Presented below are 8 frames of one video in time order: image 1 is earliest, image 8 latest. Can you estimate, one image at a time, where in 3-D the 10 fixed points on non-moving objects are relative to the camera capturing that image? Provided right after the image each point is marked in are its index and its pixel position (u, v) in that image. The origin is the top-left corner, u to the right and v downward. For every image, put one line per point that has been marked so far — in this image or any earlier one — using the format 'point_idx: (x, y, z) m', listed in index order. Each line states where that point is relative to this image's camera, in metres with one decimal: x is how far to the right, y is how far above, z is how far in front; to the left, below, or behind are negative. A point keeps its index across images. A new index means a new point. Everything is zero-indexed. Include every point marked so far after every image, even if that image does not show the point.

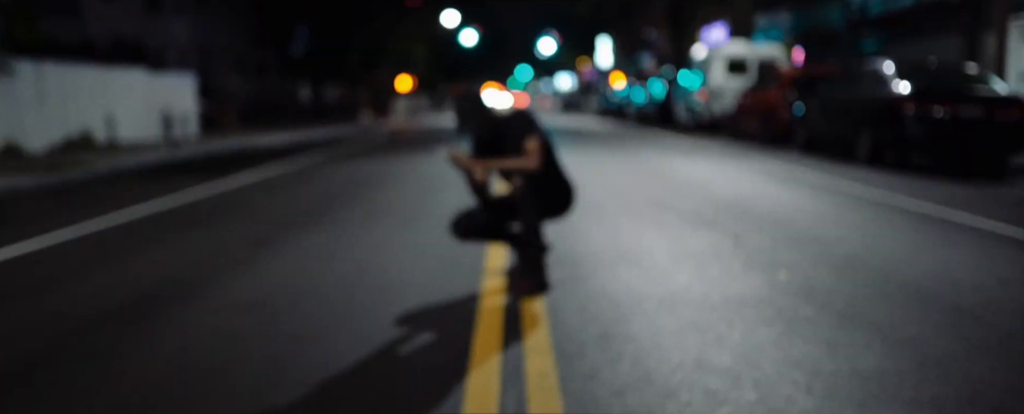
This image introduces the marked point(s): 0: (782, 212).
0: (+3.3, 0.0, +9.1) m
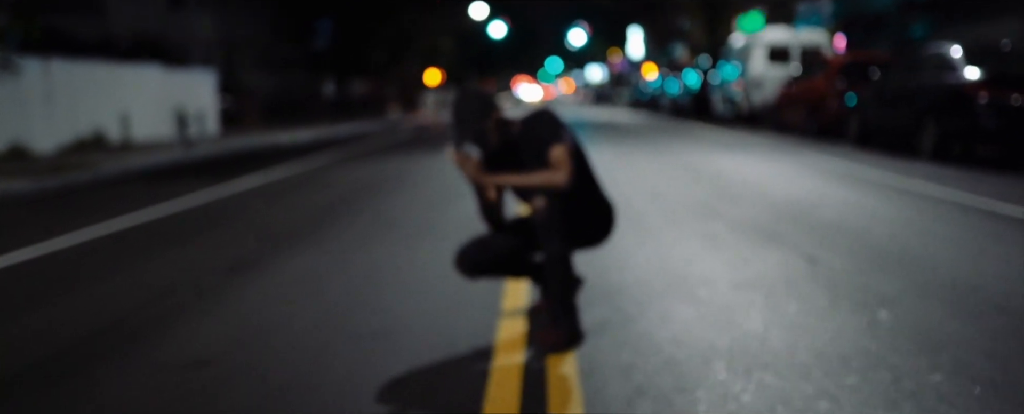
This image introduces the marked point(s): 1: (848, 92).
0: (+3.5, -0.1, +7.8) m
1: (+9.1, +3.0, +19.8) m
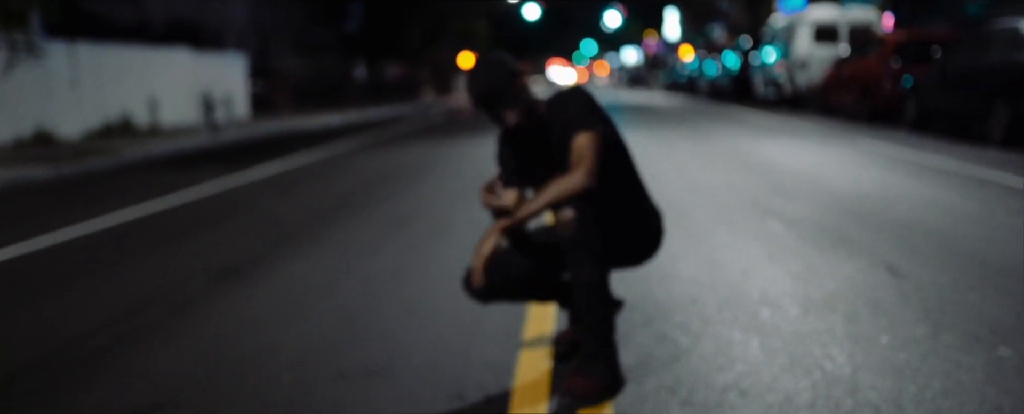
0: (+3.8, -0.1, +6.8) m
1: (+9.9, +3.3, +18.5) m
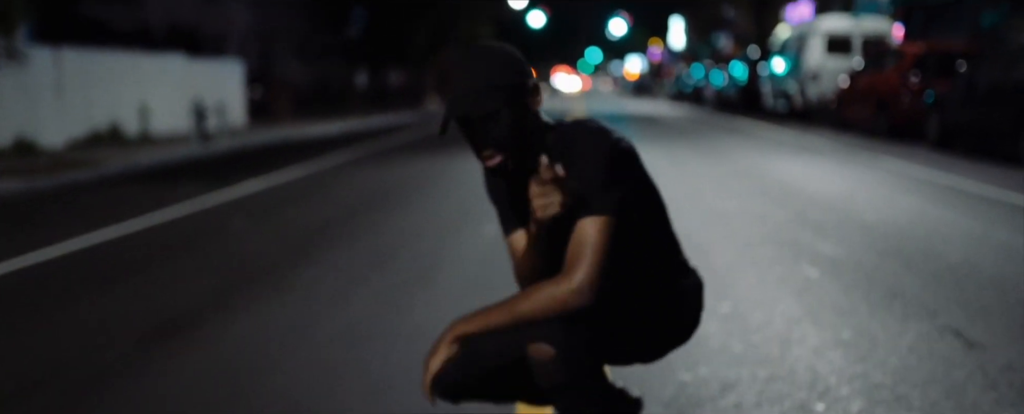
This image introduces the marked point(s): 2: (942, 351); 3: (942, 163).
0: (+3.8, -0.4, +6.0) m
1: (+9.9, +2.8, +17.6) m
2: (+2.2, -0.8, +3.8) m
3: (+8.0, +0.8, +13.7) m
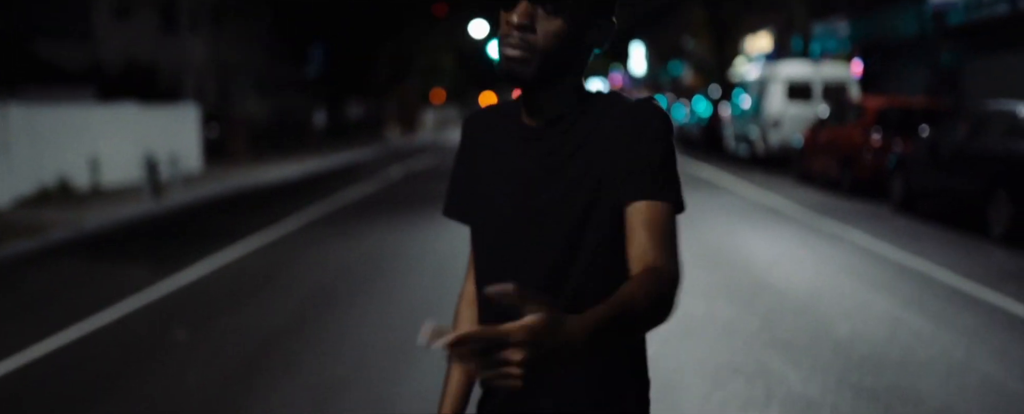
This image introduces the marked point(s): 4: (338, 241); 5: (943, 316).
0: (+3.4, -1.5, +5.7) m
1: (+9.0, +1.4, +17.7) m
2: (+2.0, -1.8, +3.5) m
3: (+7.3, -0.4, +13.7) m
4: (-3.3, -0.7, +13.9) m
5: (+4.7, -1.2, +7.9) m
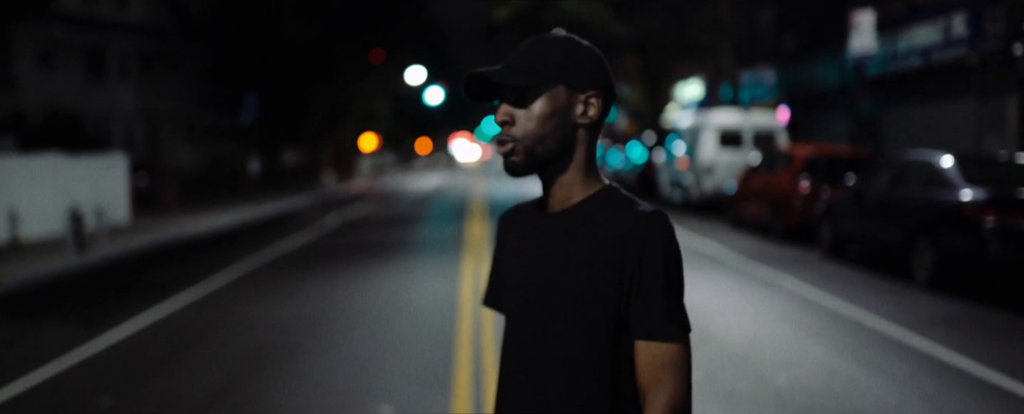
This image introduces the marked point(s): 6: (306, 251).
0: (+3.0, -1.9, +5.8) m
1: (+7.6, +0.2, +18.4) m
2: (+1.8, -2.1, +3.5) m
3: (+6.3, -1.3, +14.2) m
4: (-4.3, -1.7, +13.5) m
5: (+4.1, -1.7, +8.2) m
6: (-5.5, -1.3, +19.9) m
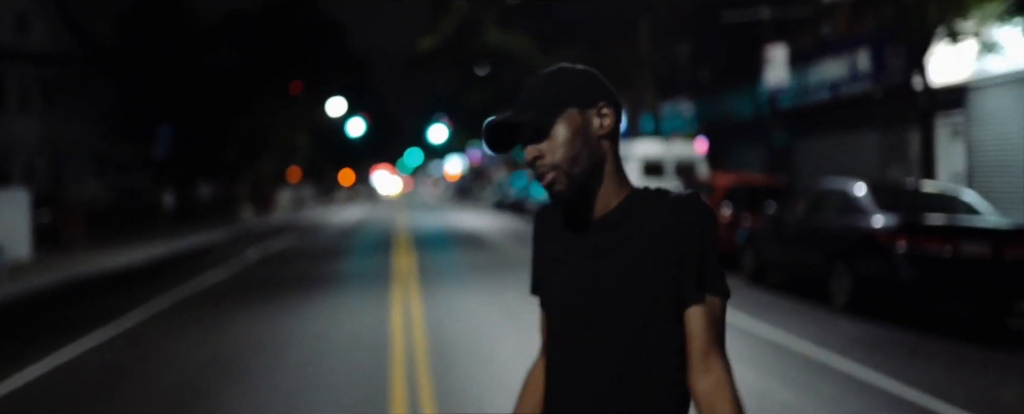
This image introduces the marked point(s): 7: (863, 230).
0: (+2.6, -2.1, +5.9) m
1: (+5.8, -0.5, +19.0) m
2: (+1.6, -2.2, +3.5) m
3: (+4.9, -1.9, +14.6) m
4: (-5.5, -2.3, +12.8) m
5: (+3.4, -2.0, +8.4) m
6: (-7.3, -2.1, +19.0) m
7: (+6.1, -0.4, +12.9) m
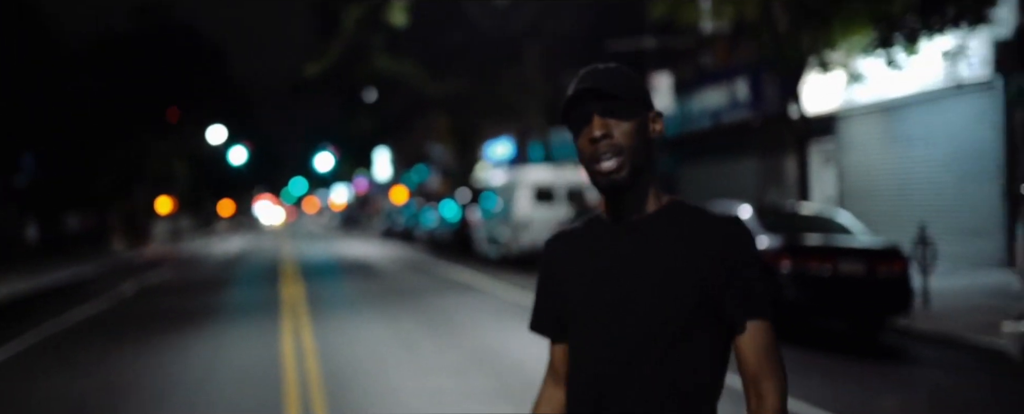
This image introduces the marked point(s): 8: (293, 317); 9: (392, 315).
0: (+1.8, -2.3, +5.9) m
1: (+3.1, -1.1, +19.4) m
2: (+1.2, -2.3, +3.4) m
3: (+2.9, -2.3, +14.8) m
4: (-7.2, -2.8, +11.5) m
5: (+2.3, -2.3, +8.5) m
6: (-9.8, -2.9, +17.5) m
7: (+4.3, -0.8, +13.4) m
8: (-4.7, -2.5, +16.2) m
9: (-2.4, -2.5, +16.1) m
